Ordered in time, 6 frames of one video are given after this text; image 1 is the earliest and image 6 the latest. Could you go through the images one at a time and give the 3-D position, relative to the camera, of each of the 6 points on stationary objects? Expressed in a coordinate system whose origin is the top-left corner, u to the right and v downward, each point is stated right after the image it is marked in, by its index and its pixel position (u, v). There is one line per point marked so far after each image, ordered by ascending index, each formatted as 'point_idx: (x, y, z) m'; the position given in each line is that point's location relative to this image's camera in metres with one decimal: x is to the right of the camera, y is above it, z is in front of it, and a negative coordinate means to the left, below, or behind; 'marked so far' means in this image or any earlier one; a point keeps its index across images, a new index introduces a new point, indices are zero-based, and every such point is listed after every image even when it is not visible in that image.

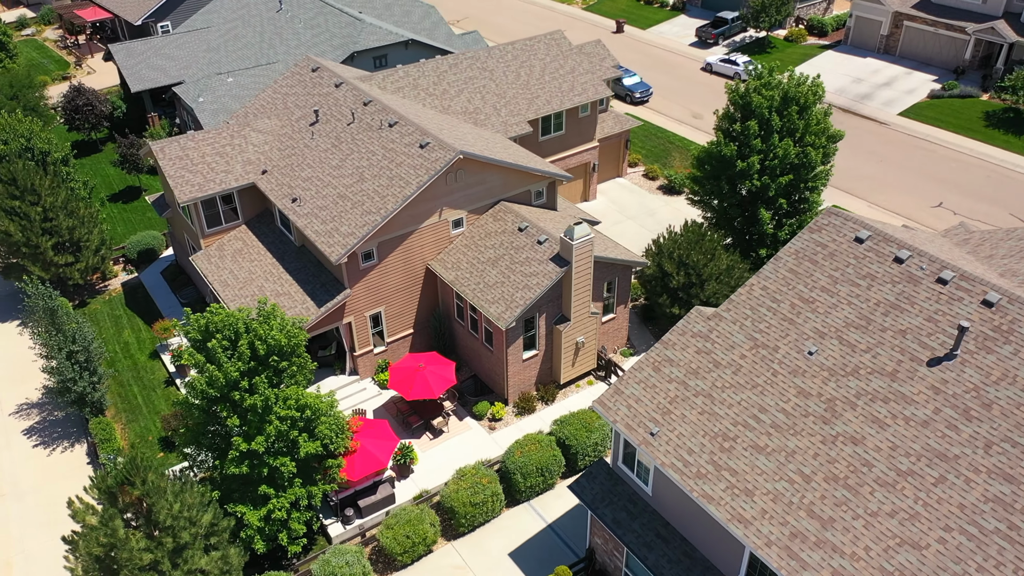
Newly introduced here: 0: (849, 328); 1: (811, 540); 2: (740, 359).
0: (+7.3, -0.9, +17.5) m
1: (+5.6, -4.7, +15.1) m
2: (+5.1, -1.6, +18.1) m
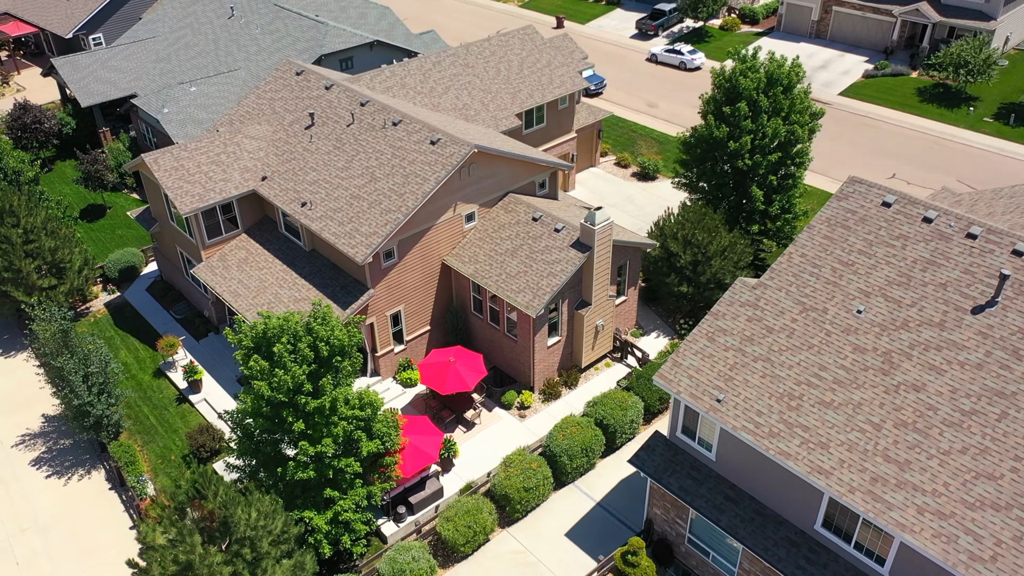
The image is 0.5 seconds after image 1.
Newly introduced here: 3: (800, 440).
0: (+8.8, 0.0, +18.7) m
1: (+7.6, -3.9, +16.2) m
2: (+6.6, -0.8, +19.1) m
3: (+6.2, -3.3, +17.4) m
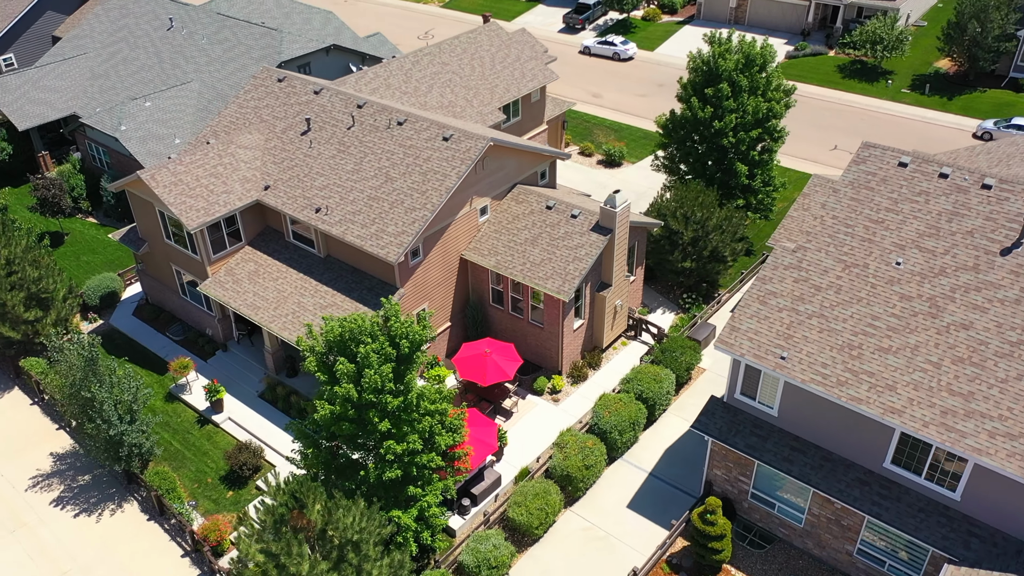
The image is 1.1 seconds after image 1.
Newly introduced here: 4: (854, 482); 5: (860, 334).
0: (+10.4, +1.3, +20.4) m
1: (+9.9, -2.7, +17.8) m
2: (+8.3, +0.2, +20.5) m
3: (+8.3, -2.3, +18.8) m
4: (+8.3, -4.7, +19.4) m
5: (+8.4, -1.1, +19.6) m
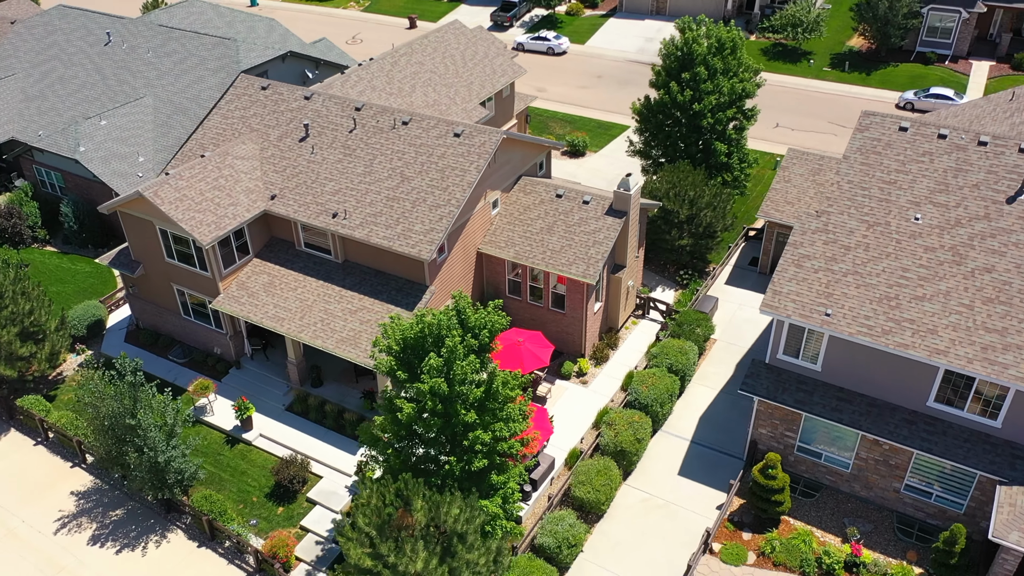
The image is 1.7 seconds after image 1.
0: (+11.7, +2.6, +22.2) m
1: (+11.9, -1.4, +19.6) m
2: (+9.6, +1.3, +22.1) m
3: (+10.1, -1.1, +20.4) m
4: (+10.2, -3.5, +21.0) m
5: (+10.0, +0.1, +21.2) m
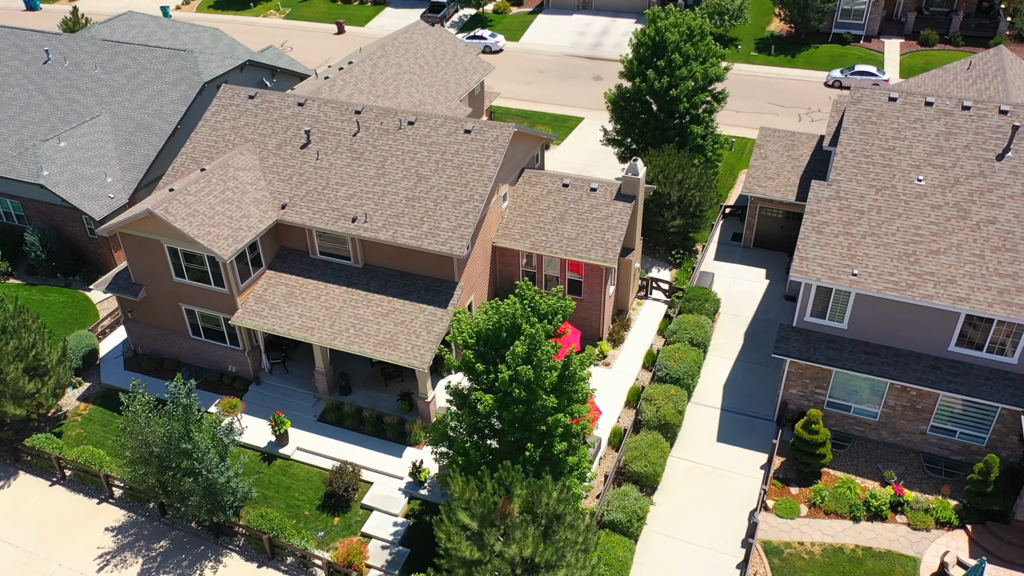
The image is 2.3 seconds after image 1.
0: (+12.6, +3.9, +24.1) m
1: (+13.4, 0.0, +21.5) m
2: (+10.7, +2.5, +23.7) m
3: (+11.5, +0.1, +22.1) m
4: (+11.7, -2.3, +22.7) m
5: (+11.3, +1.3, +22.9) m
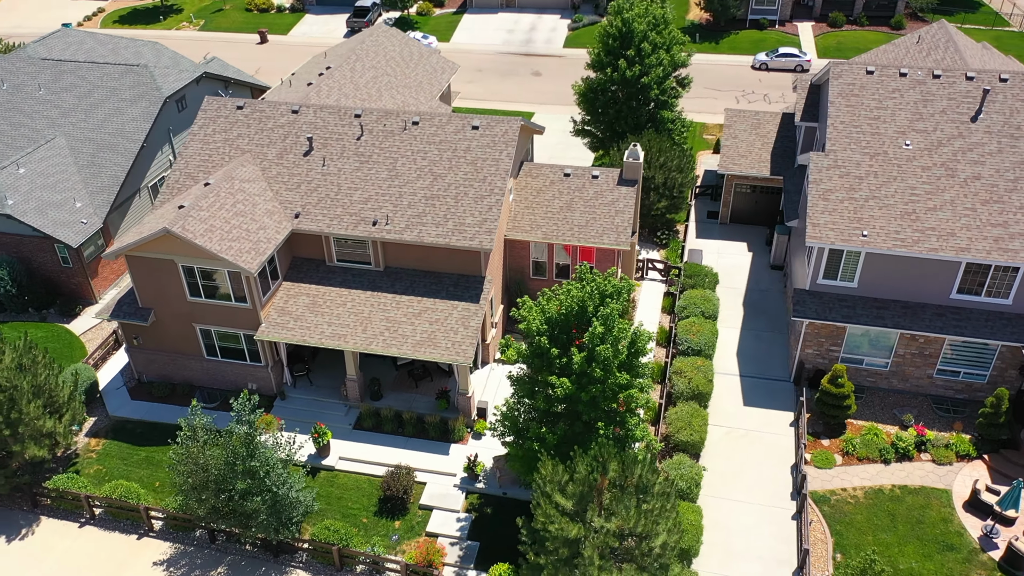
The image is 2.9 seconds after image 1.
0: (+13.0, +5.4, +26.2) m
1: (+14.6, +1.5, +23.7) m
2: (+11.3, +3.8, +25.6) m
3: (+12.6, +1.5, +24.1) m
4: (+13.0, -0.9, +24.7) m
5: (+12.2, +2.6, +24.8) m
